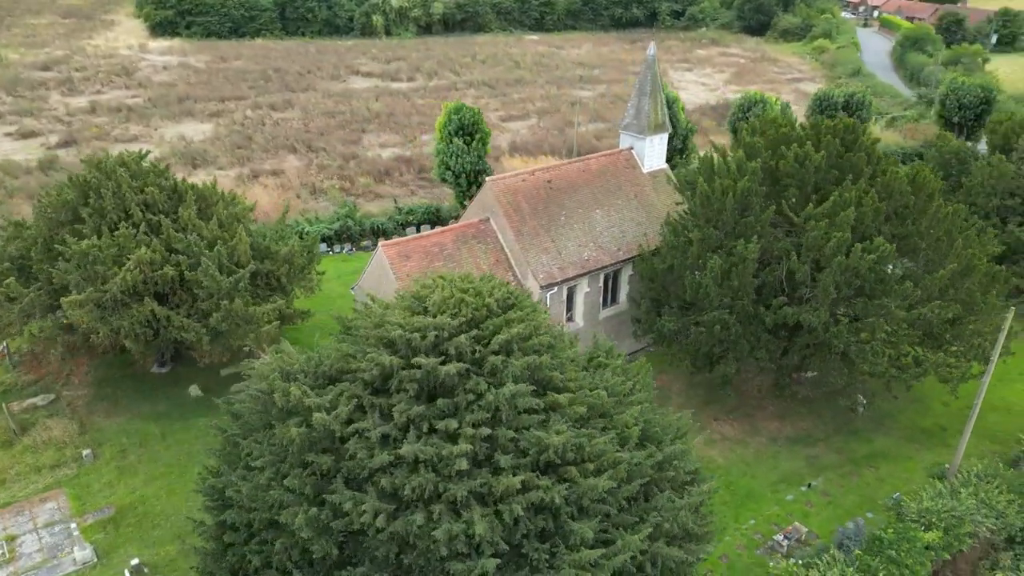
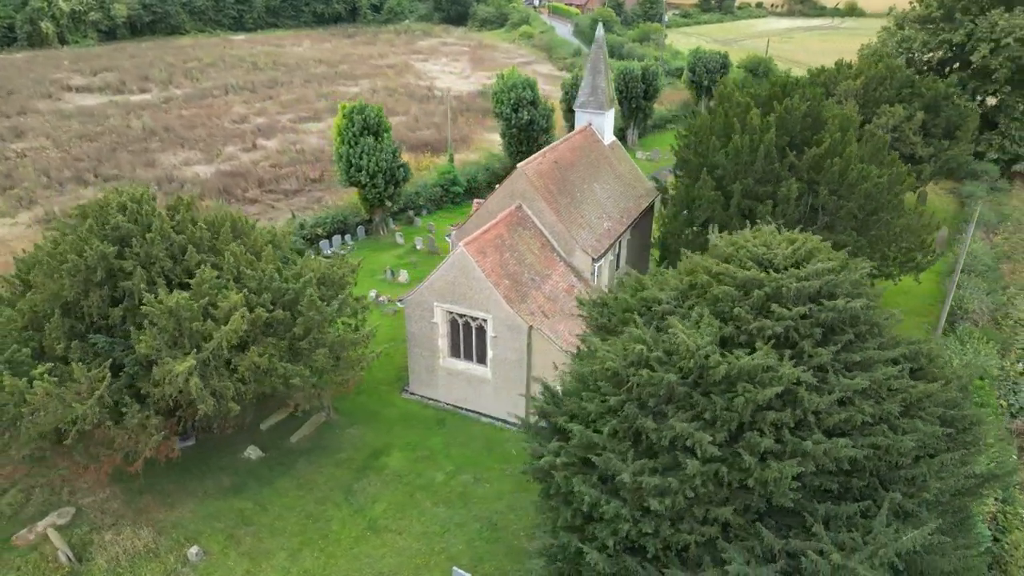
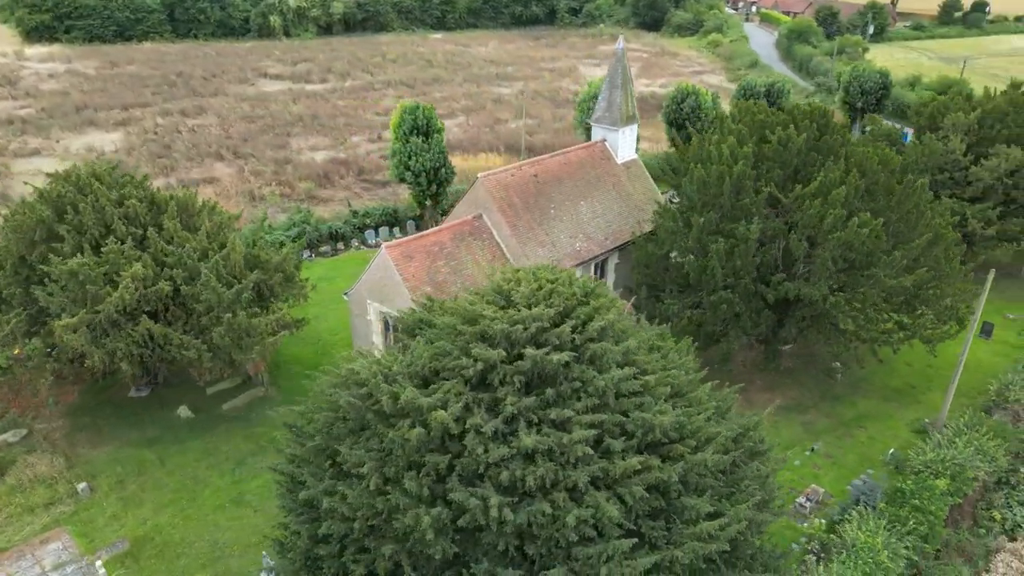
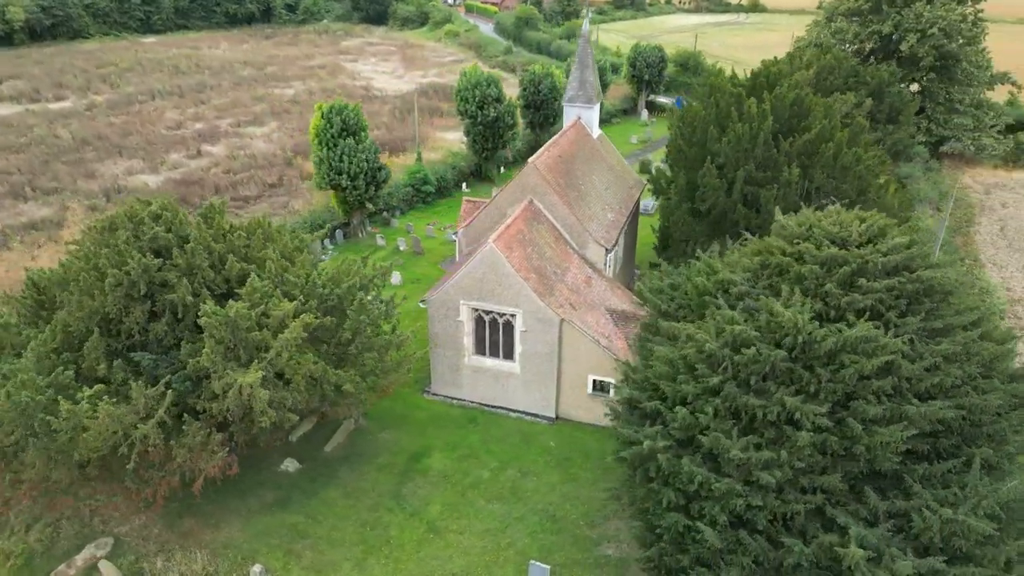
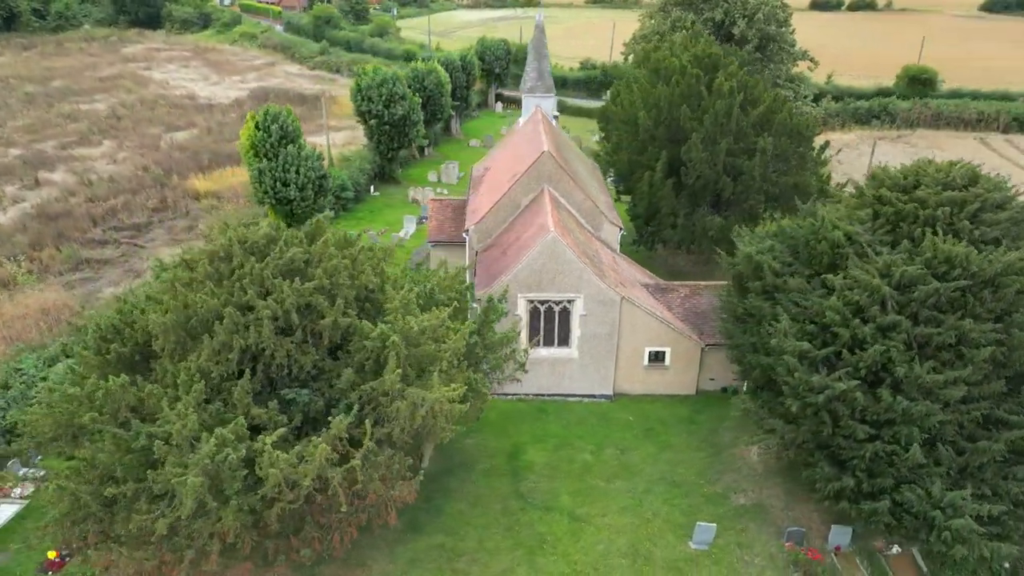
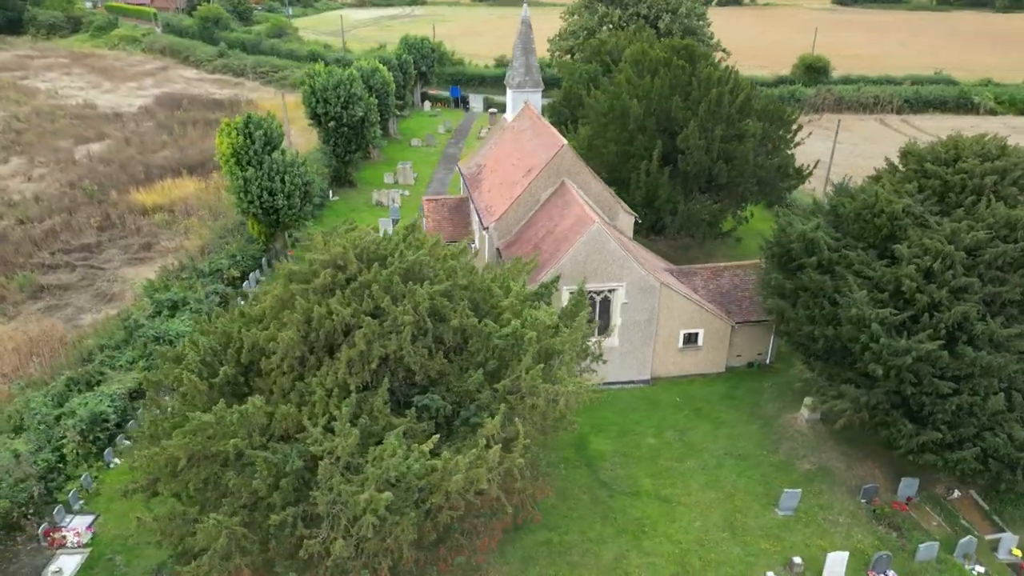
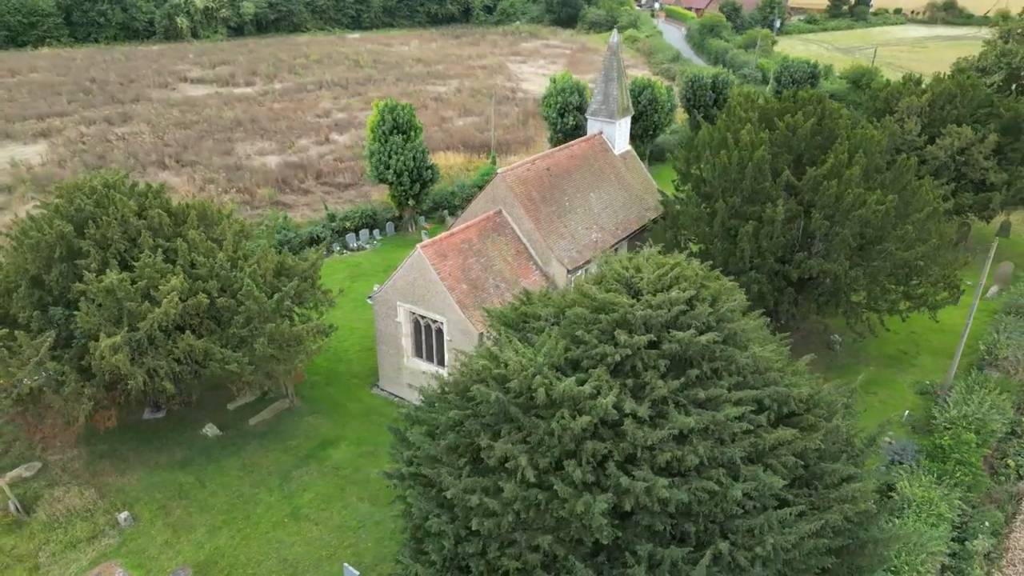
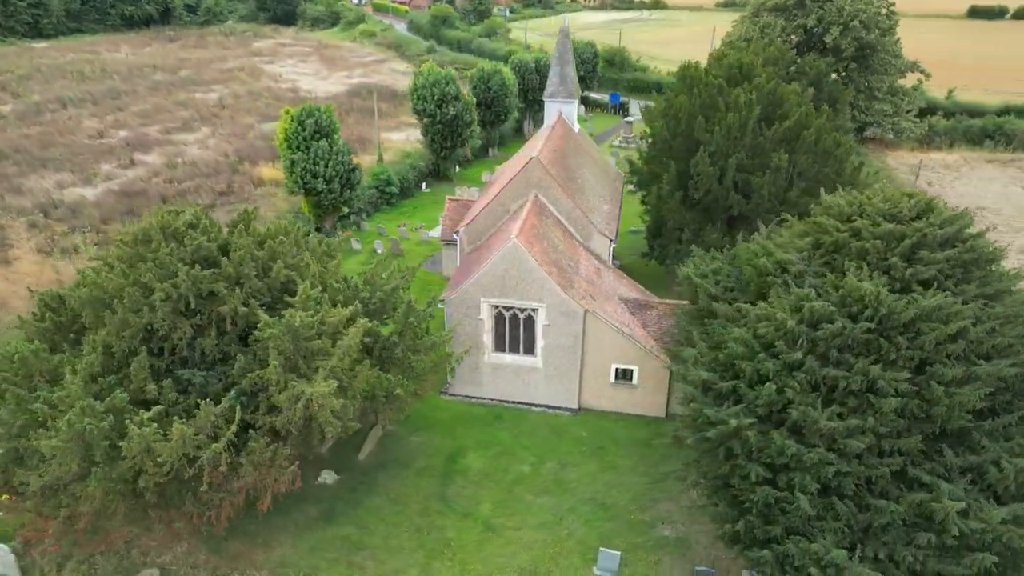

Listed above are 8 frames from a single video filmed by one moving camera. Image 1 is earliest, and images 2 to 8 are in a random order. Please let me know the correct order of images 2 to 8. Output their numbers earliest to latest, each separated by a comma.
3, 7, 2, 4, 8, 5, 6
